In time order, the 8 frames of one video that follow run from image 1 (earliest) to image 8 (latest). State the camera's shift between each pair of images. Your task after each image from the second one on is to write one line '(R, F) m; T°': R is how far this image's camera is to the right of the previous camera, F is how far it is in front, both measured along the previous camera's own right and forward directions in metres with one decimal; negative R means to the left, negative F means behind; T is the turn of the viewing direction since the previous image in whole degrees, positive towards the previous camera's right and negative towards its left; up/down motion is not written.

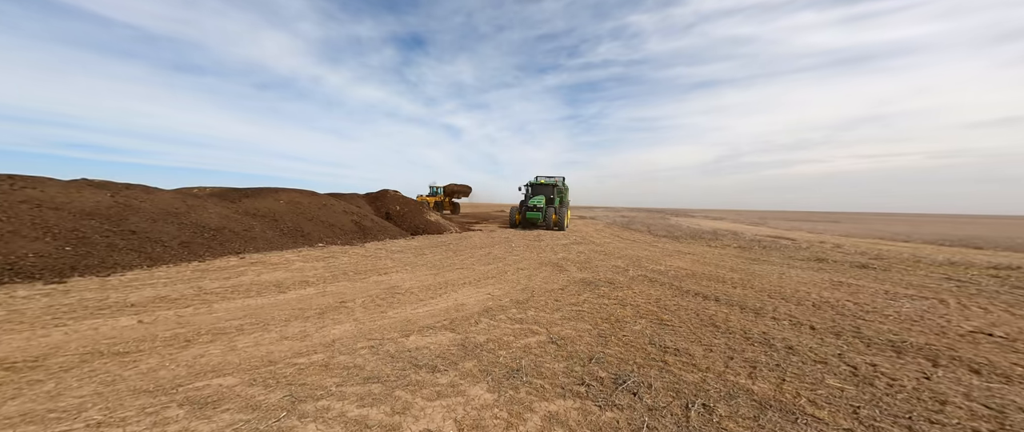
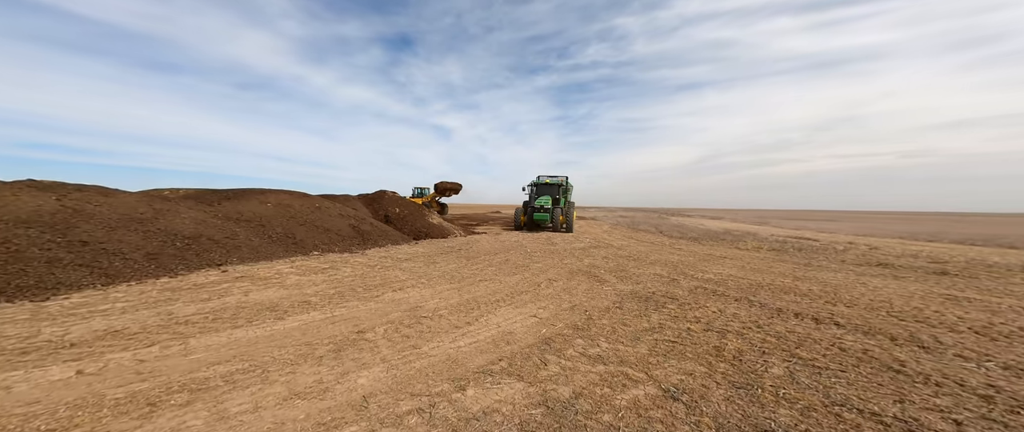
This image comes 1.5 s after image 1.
(-0.8, +0.9) m; +1°
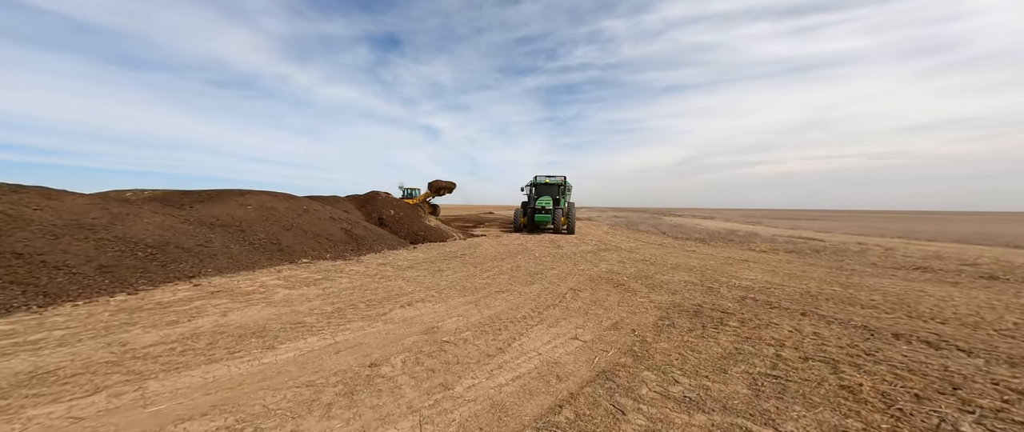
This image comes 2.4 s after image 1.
(-0.5, +0.7) m; +2°
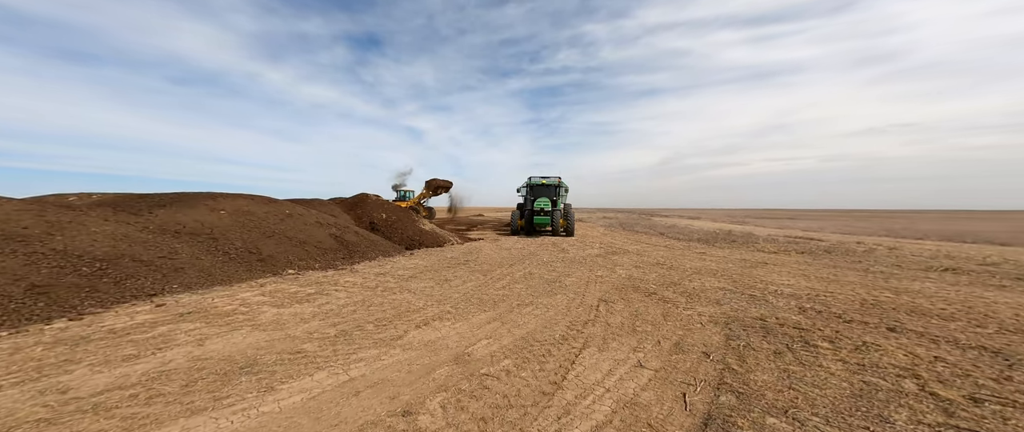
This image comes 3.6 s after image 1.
(-0.7, +0.6) m; +3°
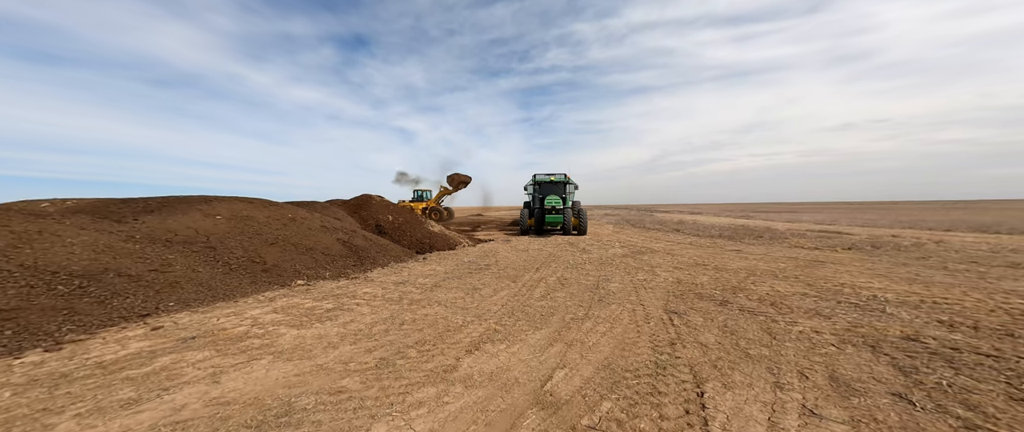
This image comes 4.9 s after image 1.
(-0.9, +0.8) m; +1°
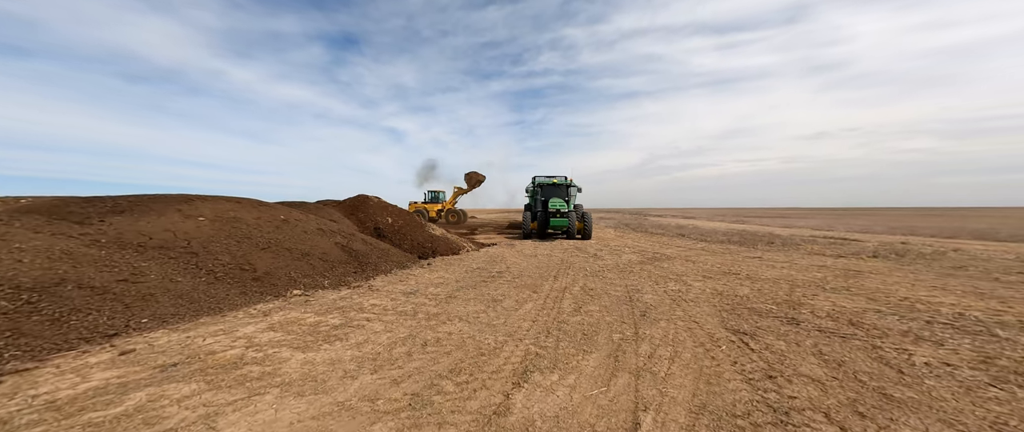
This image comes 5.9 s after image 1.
(-0.7, +0.7) m; +2°
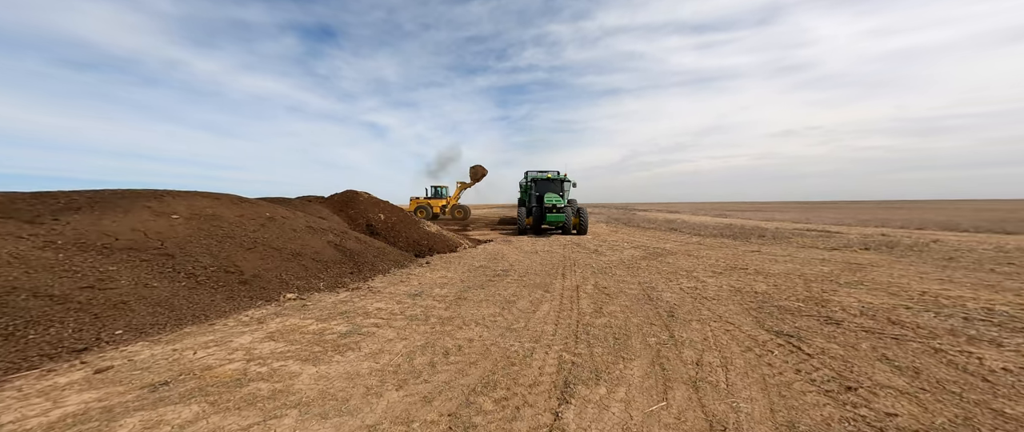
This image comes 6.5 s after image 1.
(-0.6, +0.4) m; +3°
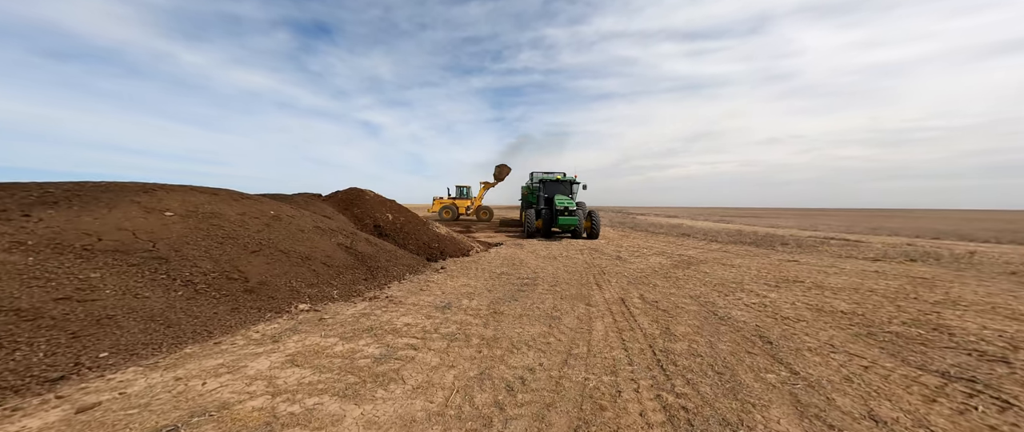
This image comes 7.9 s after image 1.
(-1.0, +0.9) m; +1°
